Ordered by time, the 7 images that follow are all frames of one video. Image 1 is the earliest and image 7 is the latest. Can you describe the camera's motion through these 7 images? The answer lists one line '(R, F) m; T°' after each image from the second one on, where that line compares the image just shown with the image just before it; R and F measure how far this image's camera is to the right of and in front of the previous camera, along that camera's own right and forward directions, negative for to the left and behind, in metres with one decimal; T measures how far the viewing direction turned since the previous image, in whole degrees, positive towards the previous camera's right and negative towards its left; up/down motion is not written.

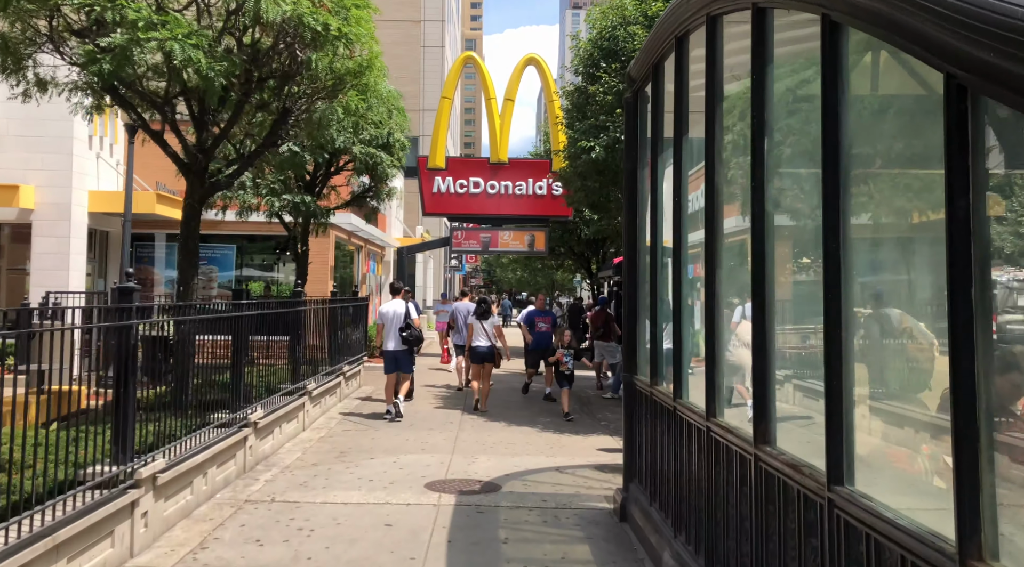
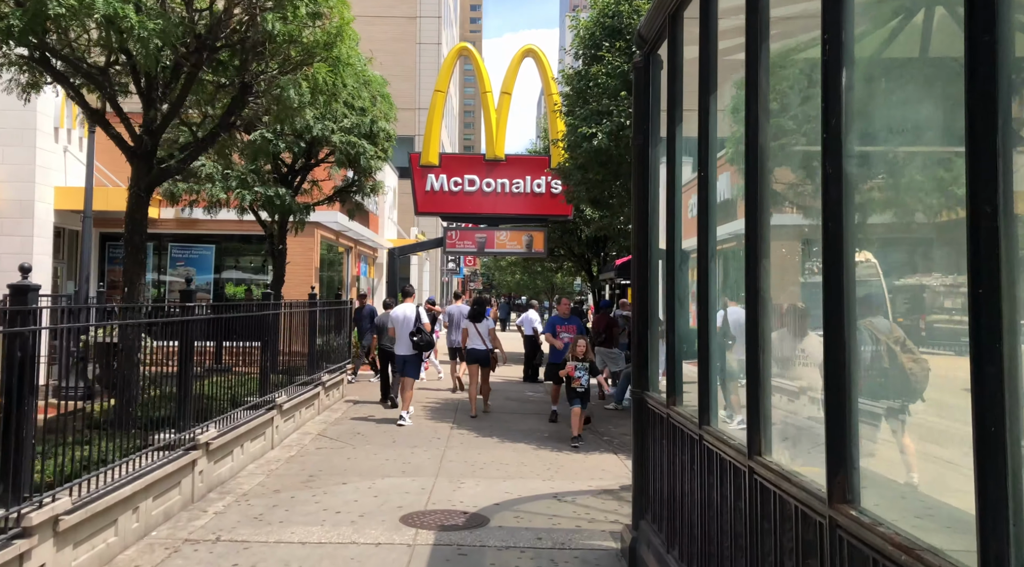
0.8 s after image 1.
(+0.1, +1.1) m; 0°
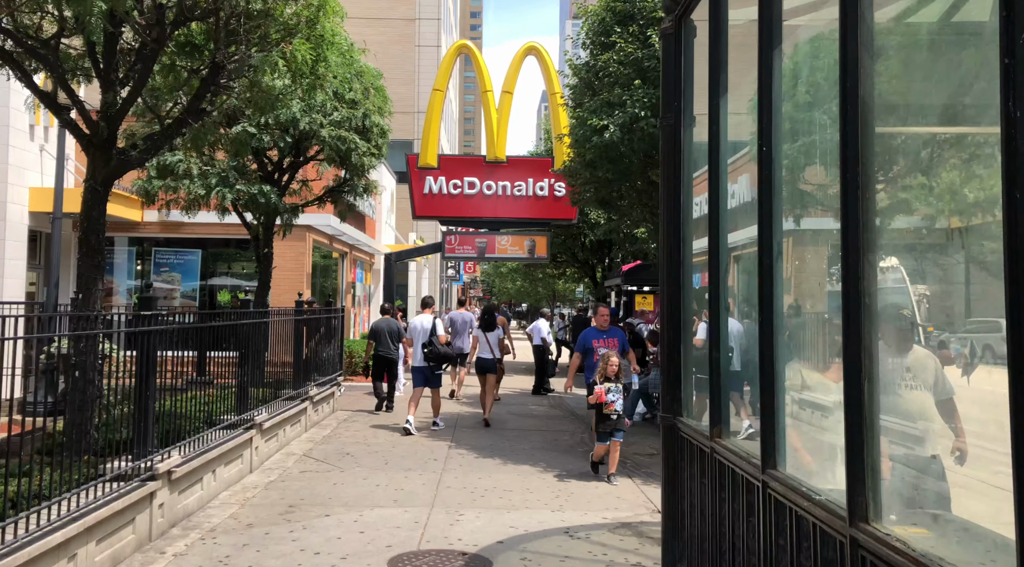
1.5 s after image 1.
(0.0, +0.9) m; 0°
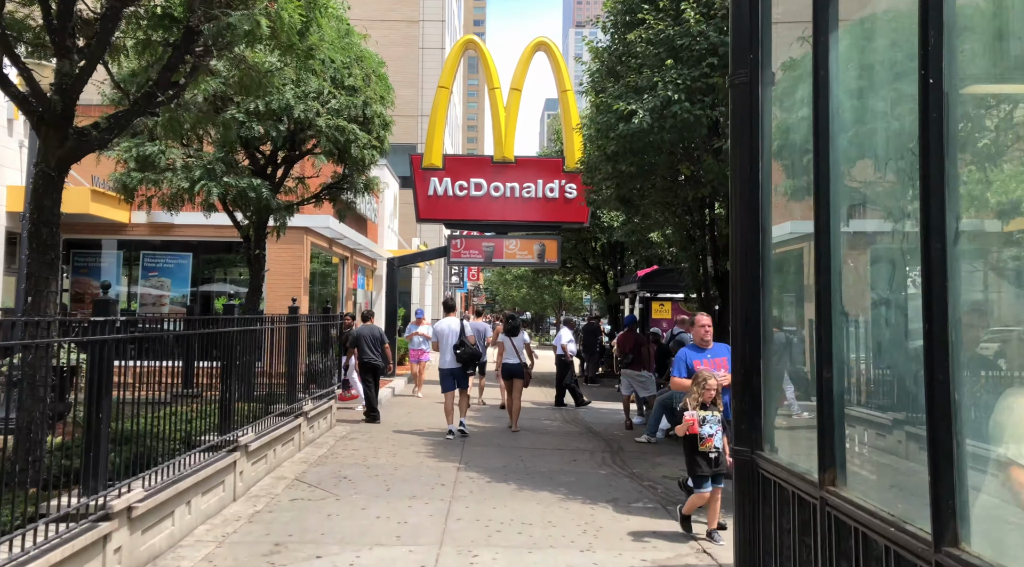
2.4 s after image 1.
(-0.1, +1.0) m; 0°
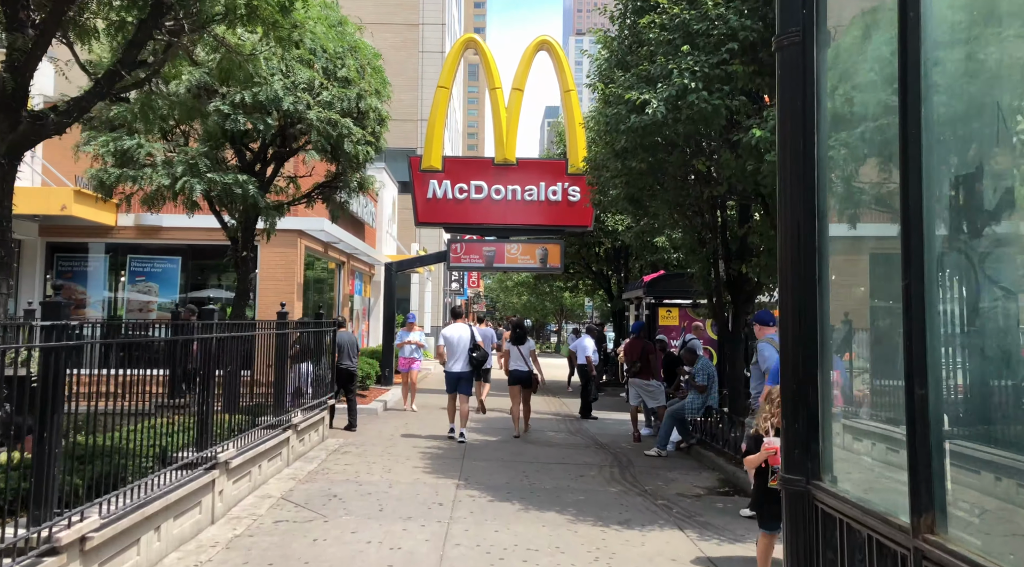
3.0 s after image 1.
(0.0, +0.6) m; 0°
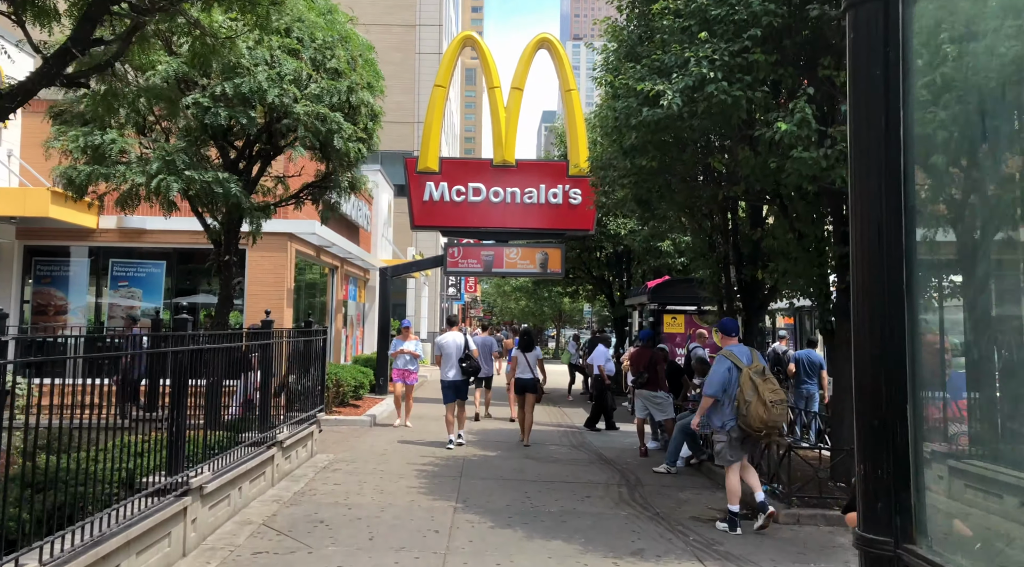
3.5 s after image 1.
(0.0, +0.6) m; 0°
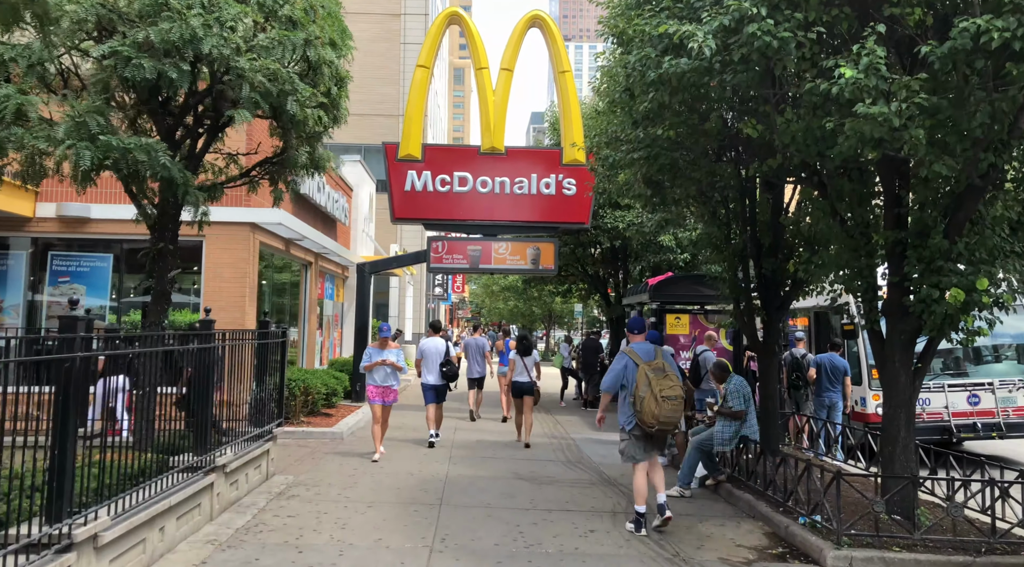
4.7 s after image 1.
(0.0, +1.5) m; +1°
